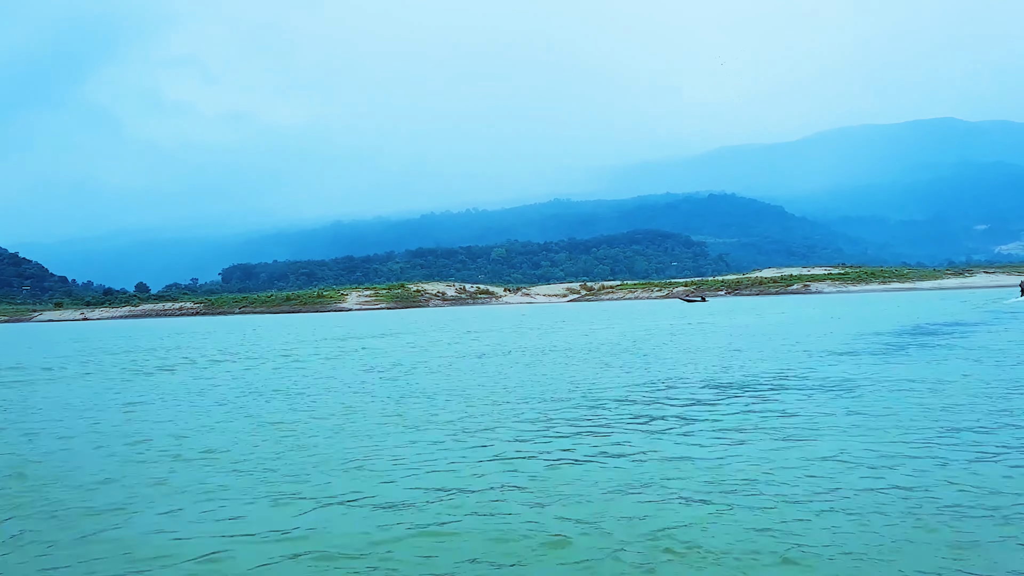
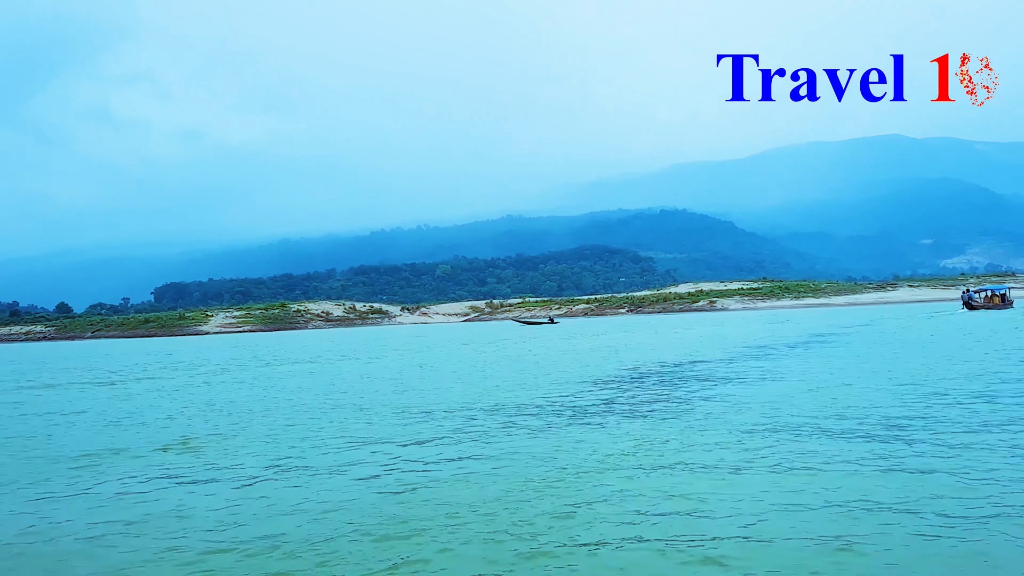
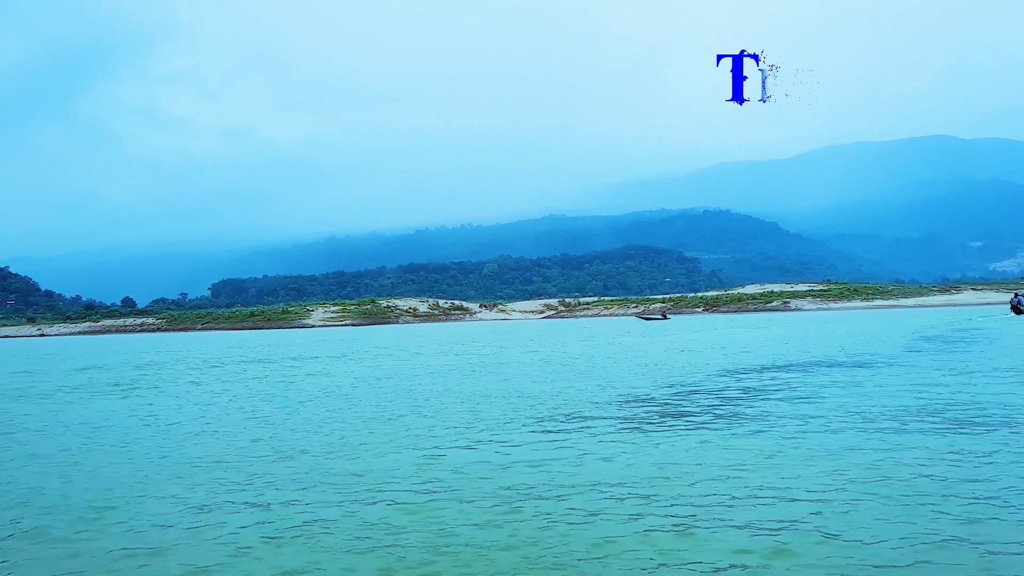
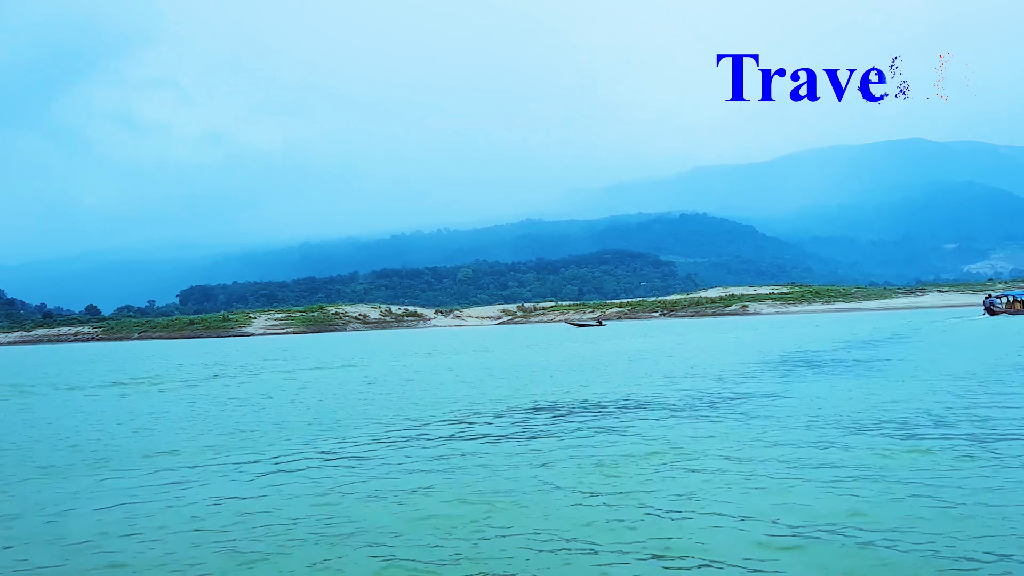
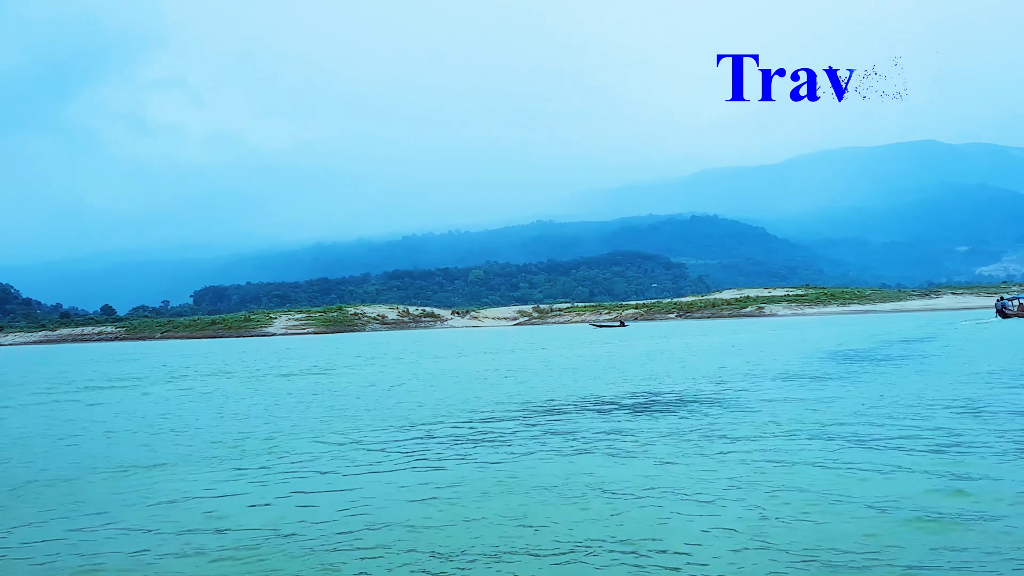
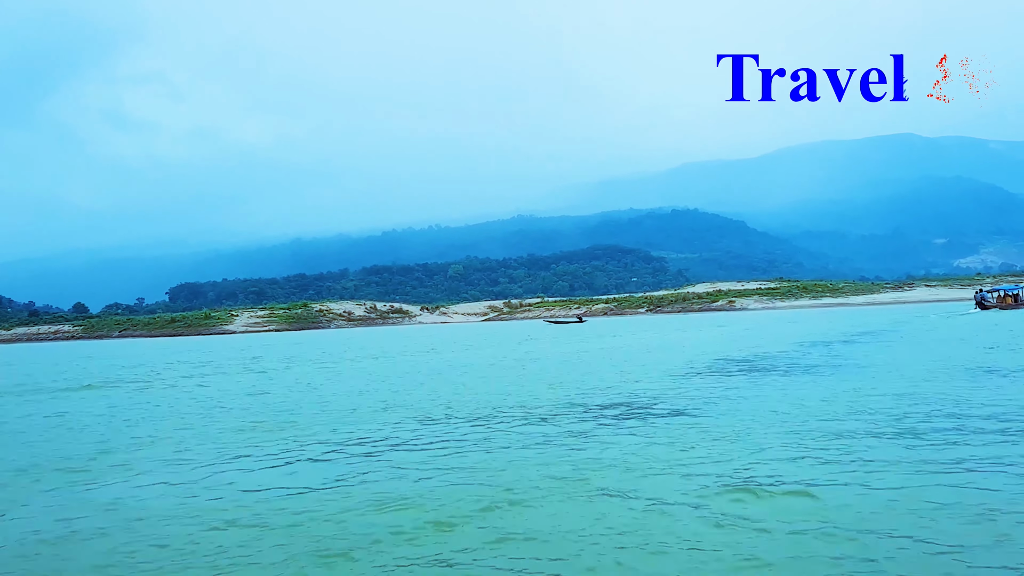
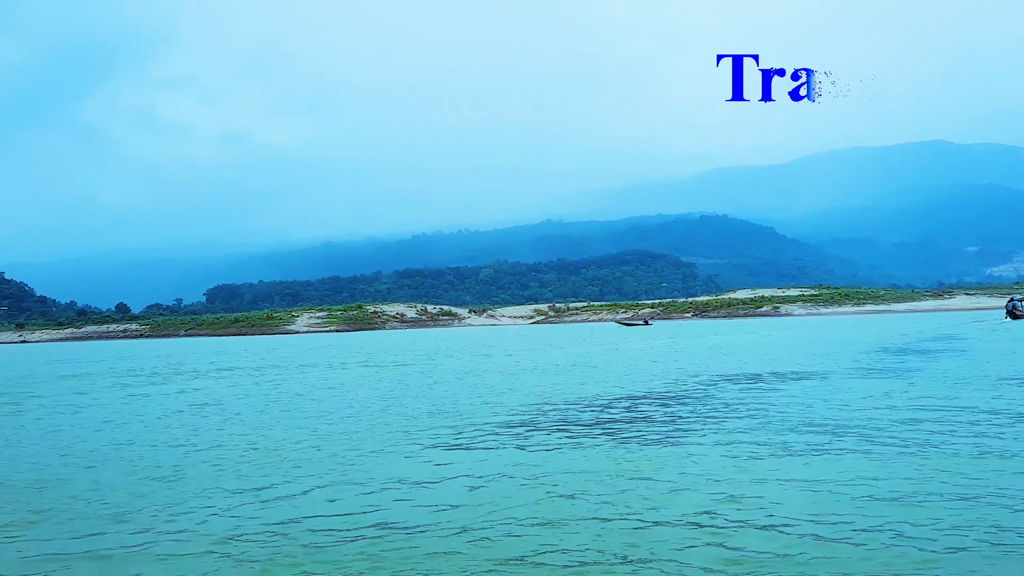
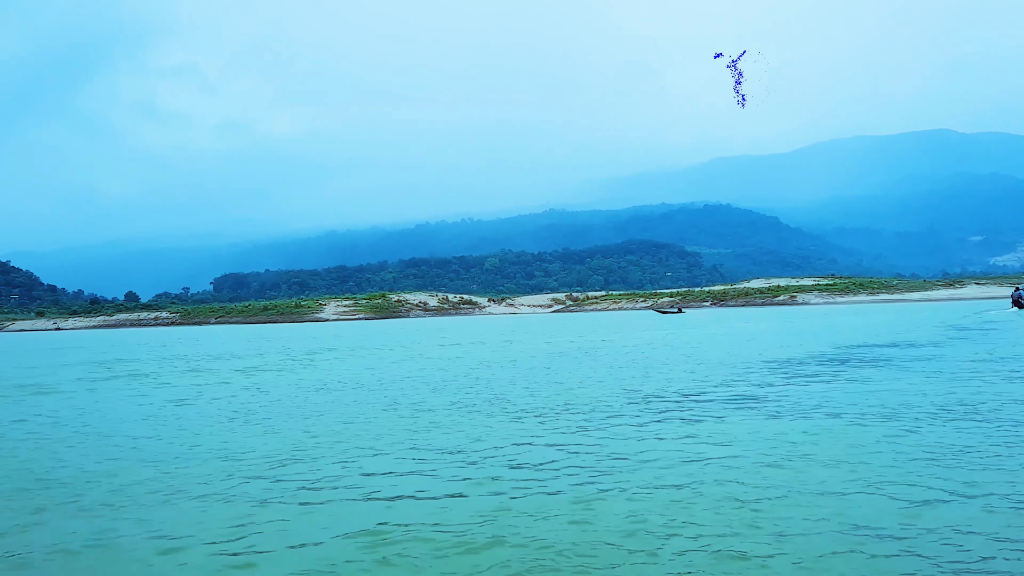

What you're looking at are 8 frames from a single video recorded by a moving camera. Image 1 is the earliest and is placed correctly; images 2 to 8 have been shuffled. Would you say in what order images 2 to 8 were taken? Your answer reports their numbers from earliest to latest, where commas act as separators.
8, 3, 7, 5, 4, 6, 2
